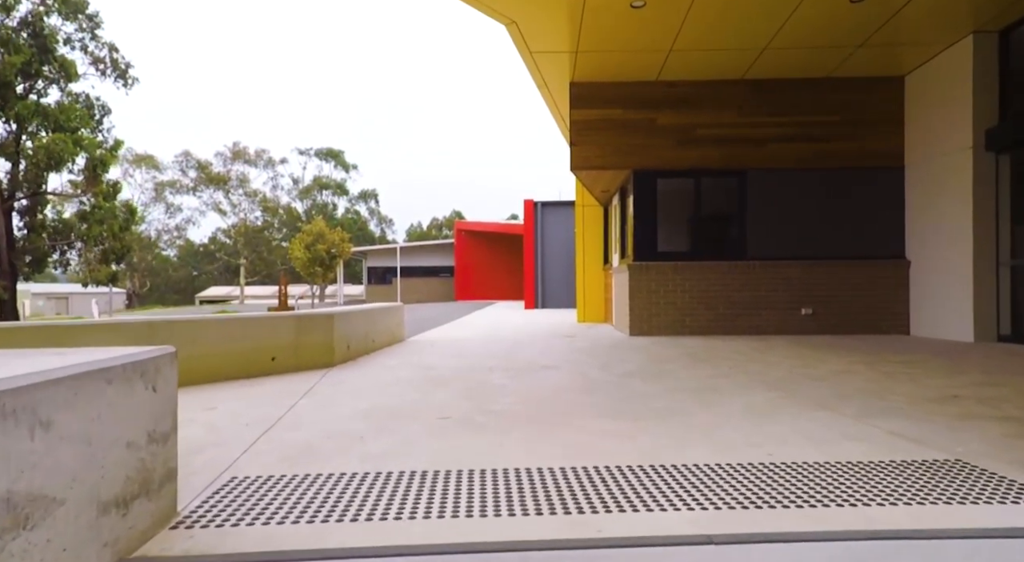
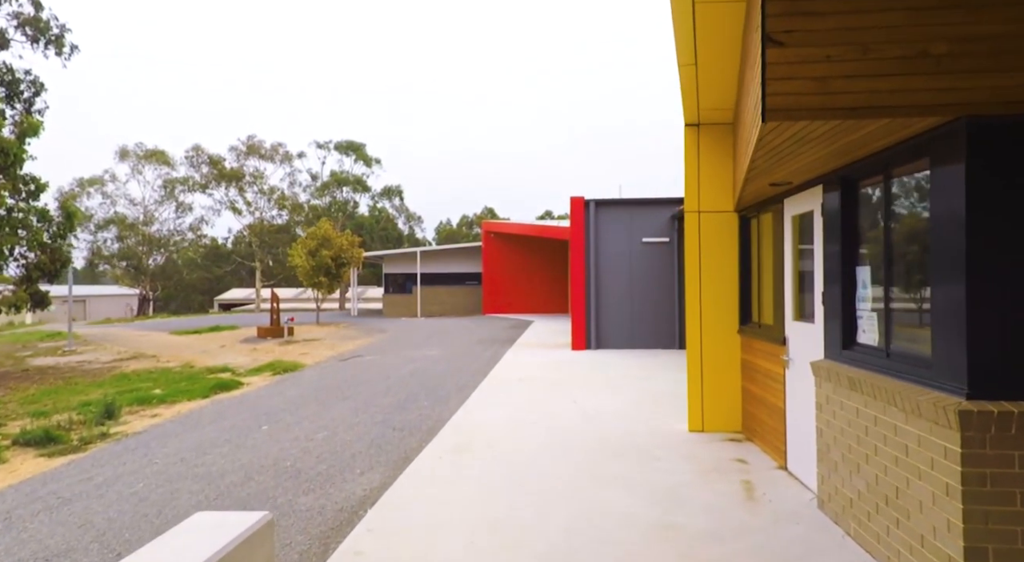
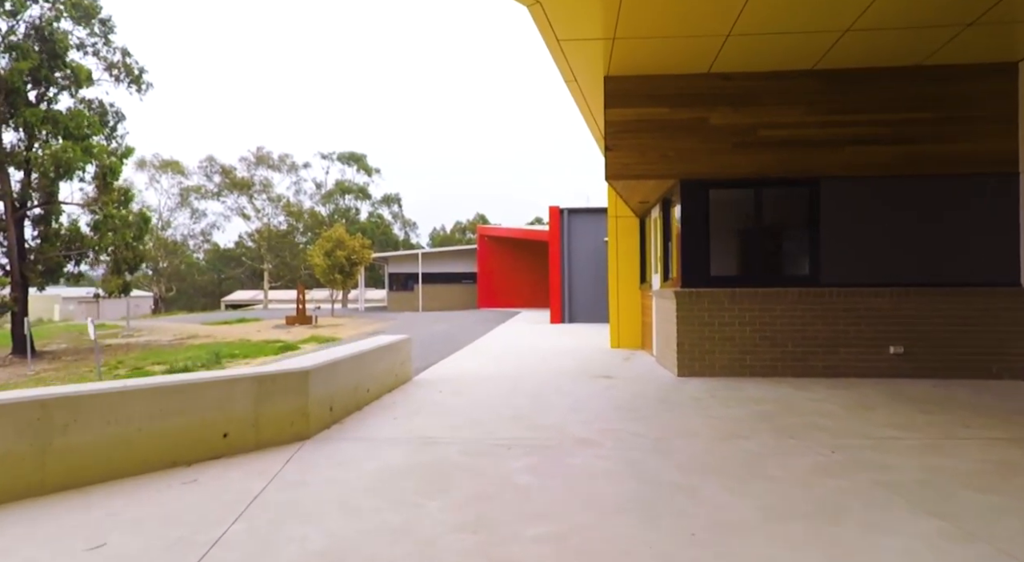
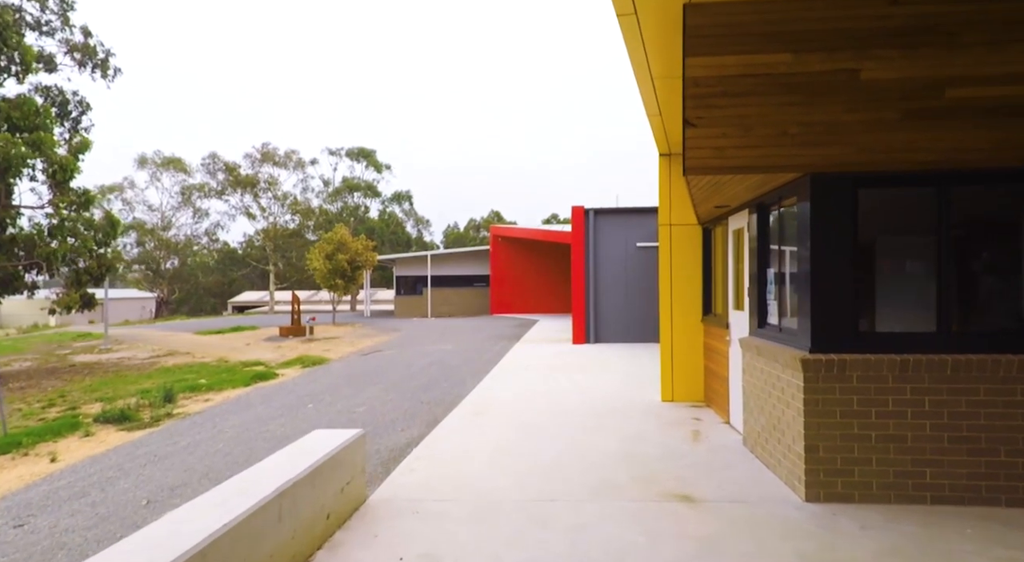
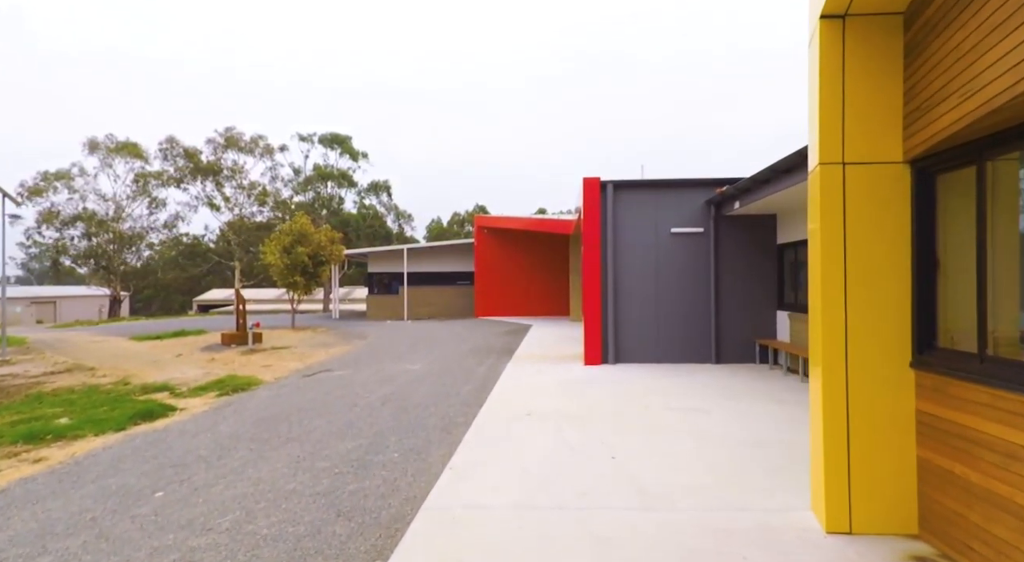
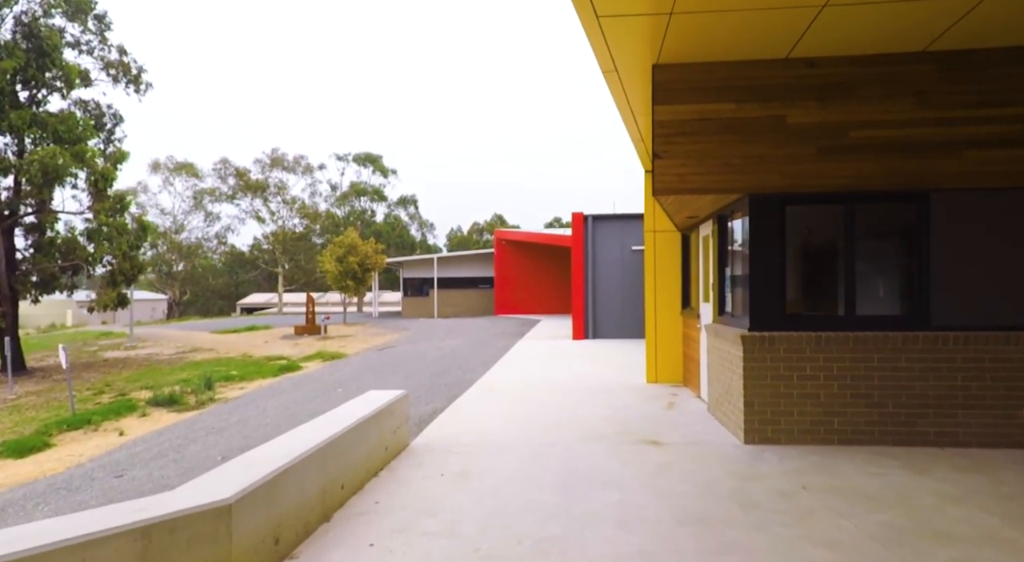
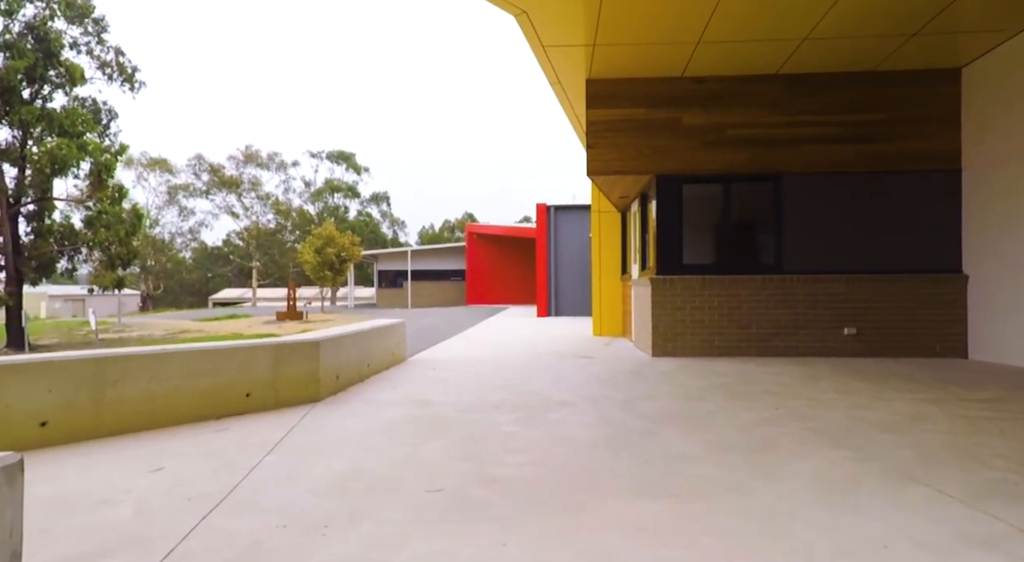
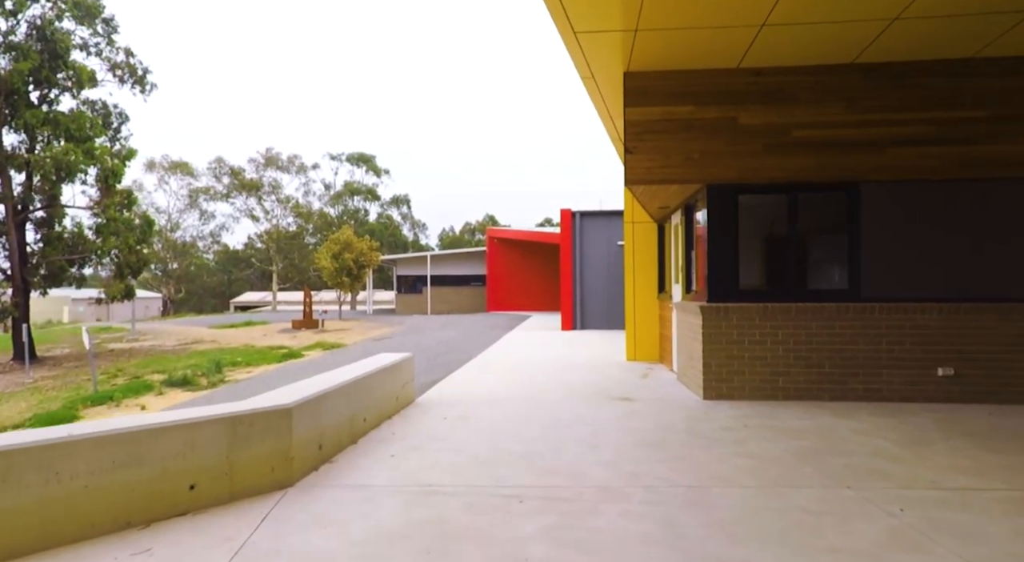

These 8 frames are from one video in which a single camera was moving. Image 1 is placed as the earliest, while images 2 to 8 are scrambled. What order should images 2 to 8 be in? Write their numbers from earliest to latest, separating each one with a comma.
7, 3, 8, 6, 4, 2, 5
